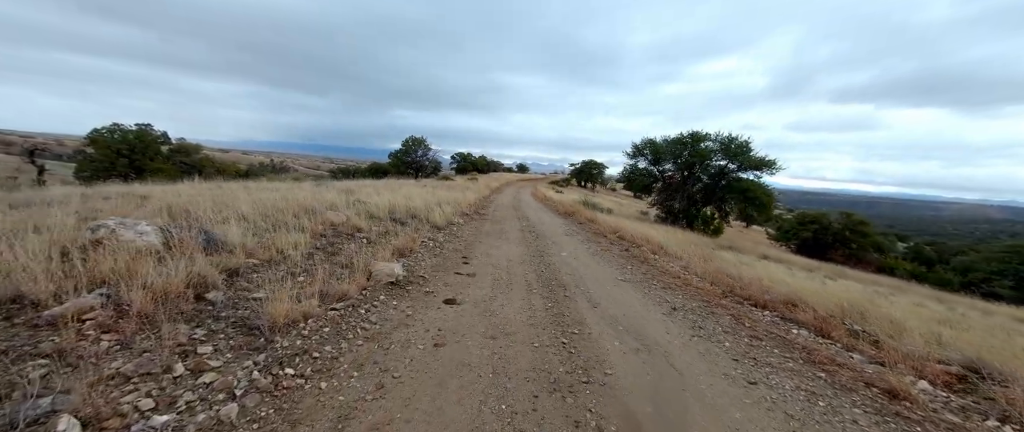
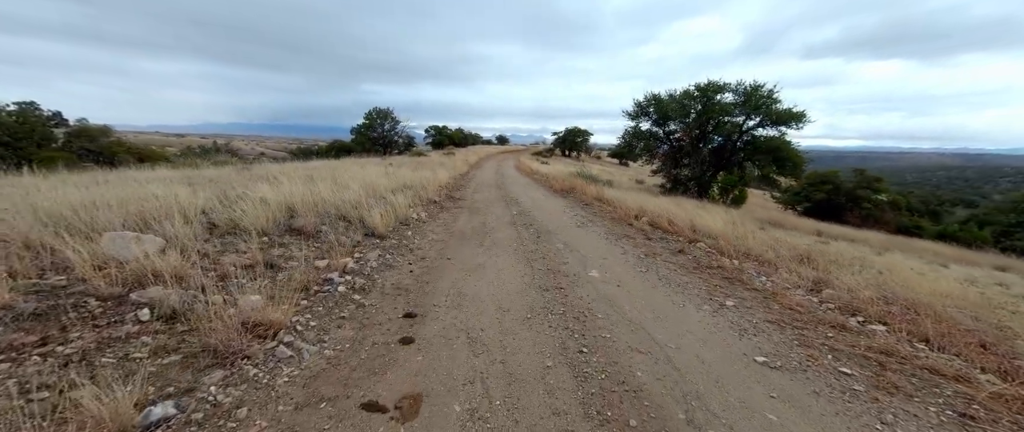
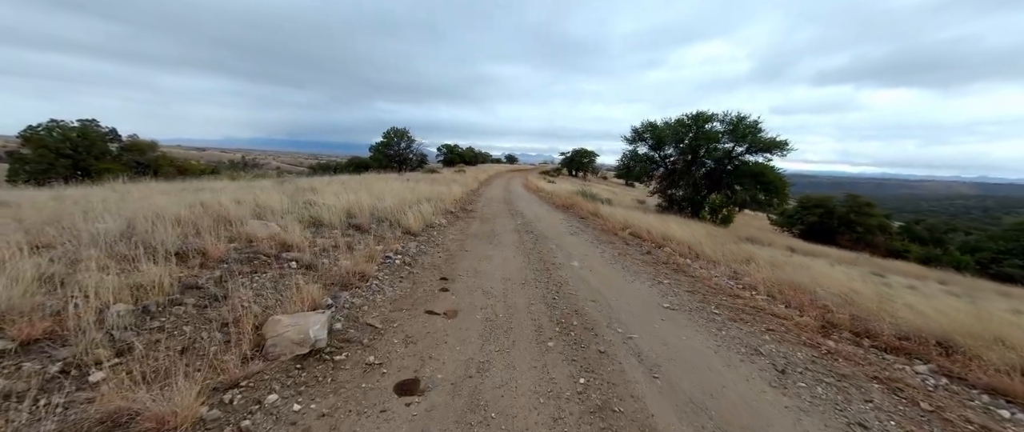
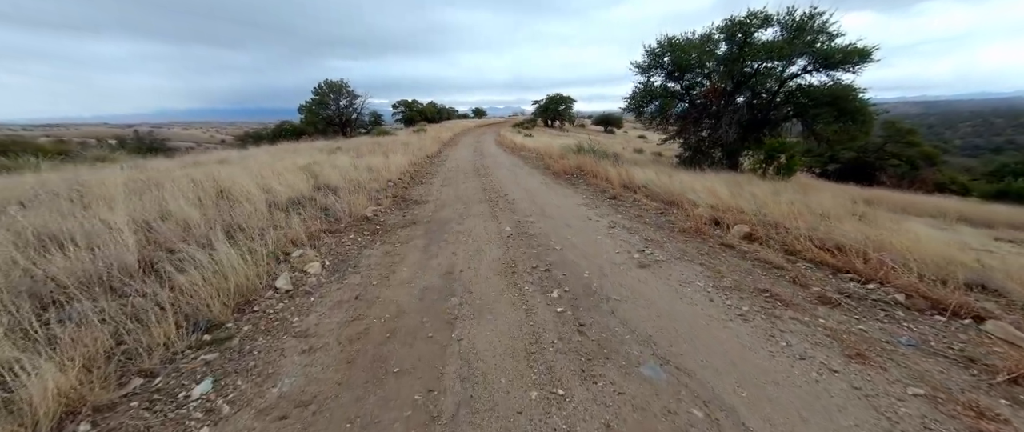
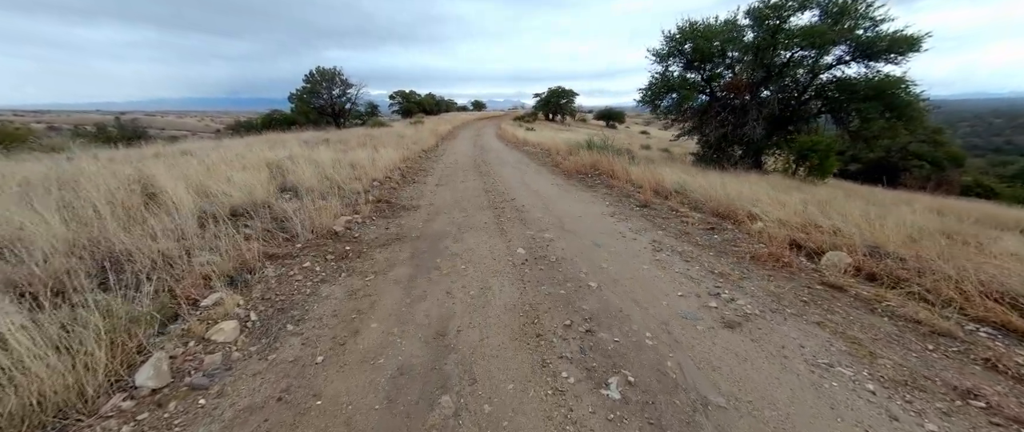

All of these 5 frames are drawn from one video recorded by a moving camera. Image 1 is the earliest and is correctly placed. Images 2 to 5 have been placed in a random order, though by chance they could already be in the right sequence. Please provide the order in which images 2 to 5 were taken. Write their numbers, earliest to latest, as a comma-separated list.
3, 2, 4, 5
